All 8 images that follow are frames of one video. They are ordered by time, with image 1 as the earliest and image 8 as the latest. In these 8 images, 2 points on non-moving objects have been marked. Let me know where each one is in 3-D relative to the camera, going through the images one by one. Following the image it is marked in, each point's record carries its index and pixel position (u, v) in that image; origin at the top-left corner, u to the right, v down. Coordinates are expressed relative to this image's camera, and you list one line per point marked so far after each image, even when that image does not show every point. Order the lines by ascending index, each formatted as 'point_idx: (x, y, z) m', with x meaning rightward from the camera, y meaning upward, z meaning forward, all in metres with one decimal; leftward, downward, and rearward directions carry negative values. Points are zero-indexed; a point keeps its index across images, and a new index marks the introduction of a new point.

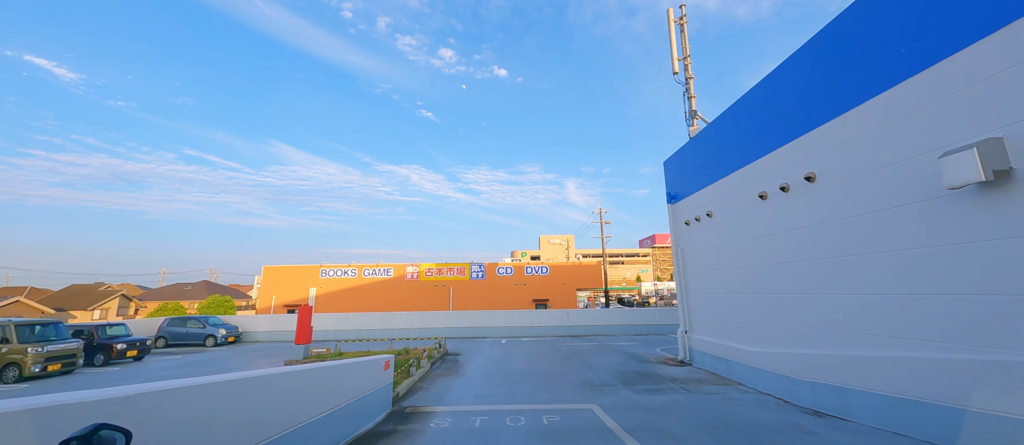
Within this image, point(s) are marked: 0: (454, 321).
0: (-2.8, -4.7, +18.1) m
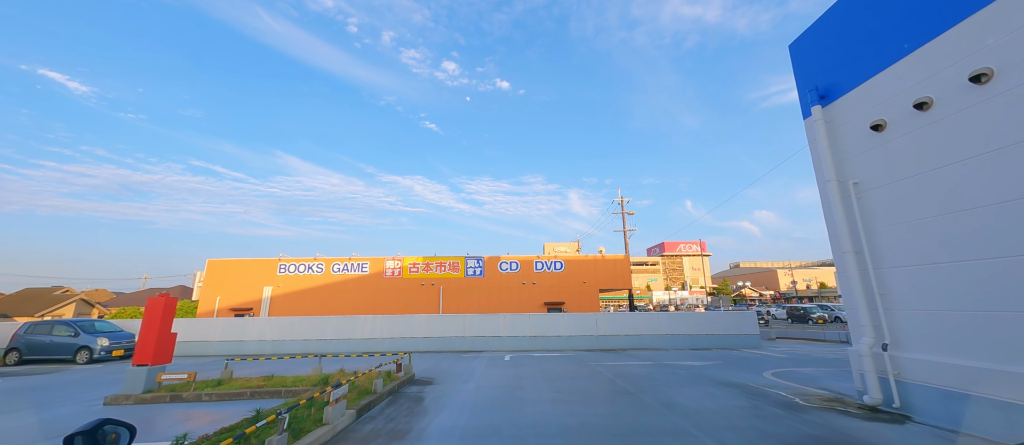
0: (-2.5, -3.6, +13.0) m
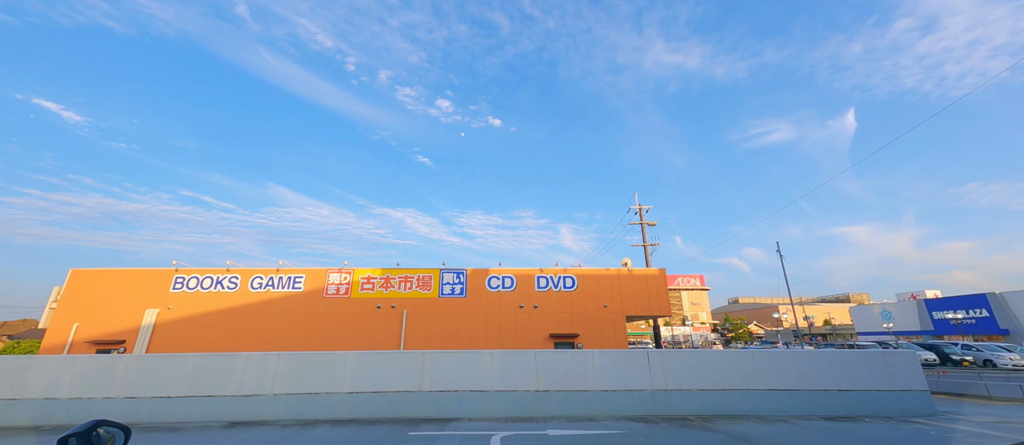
0: (-2.6, -3.0, +7.3) m
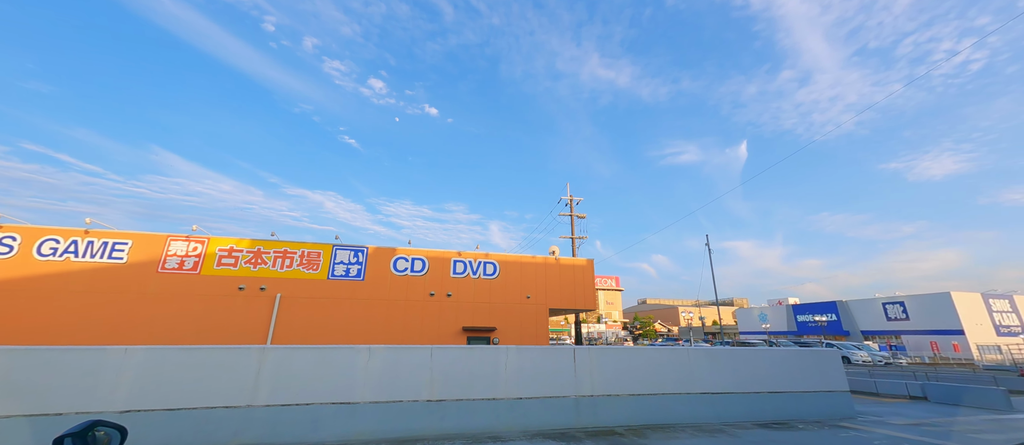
0: (-4.2, -2.1, +4.8) m
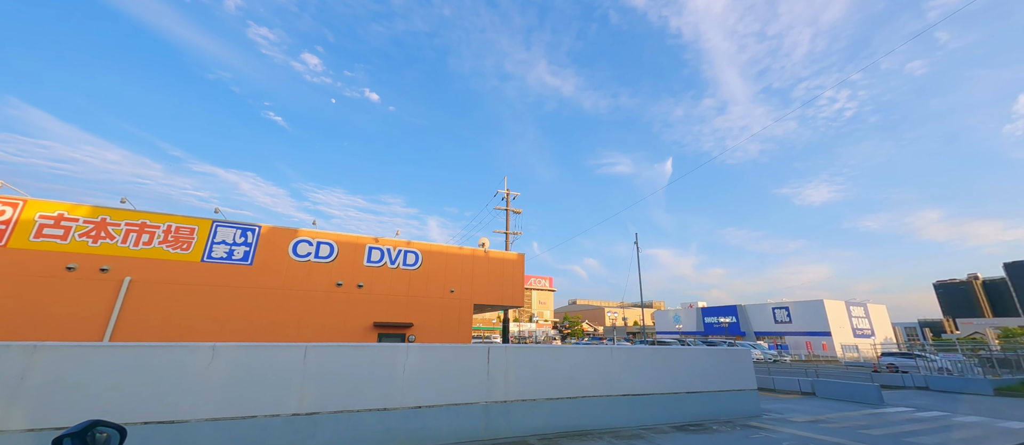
0: (-5.3, -1.5, +3.2) m
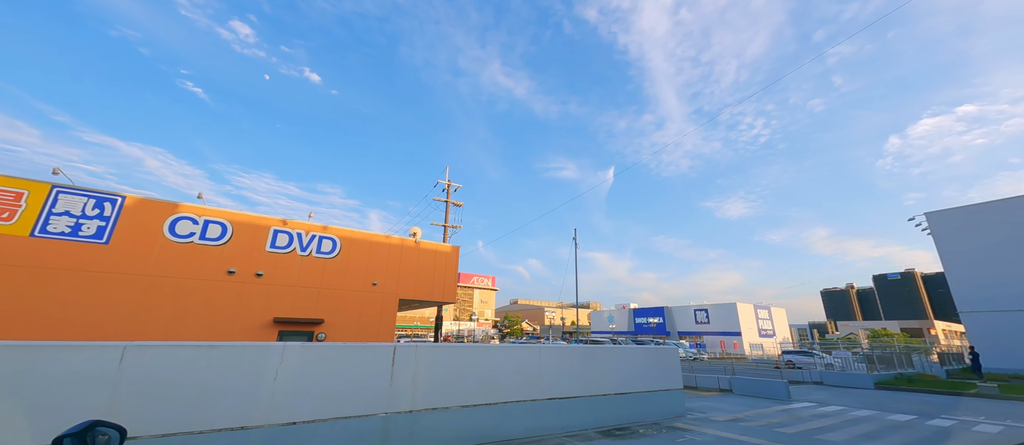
0: (-6.0, -1.0, +1.6) m
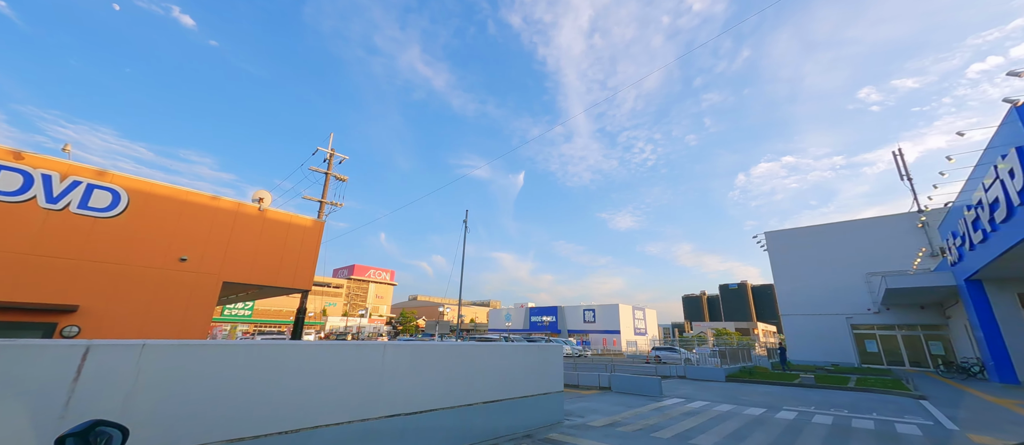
0: (-6.6, 0.0, -1.4) m
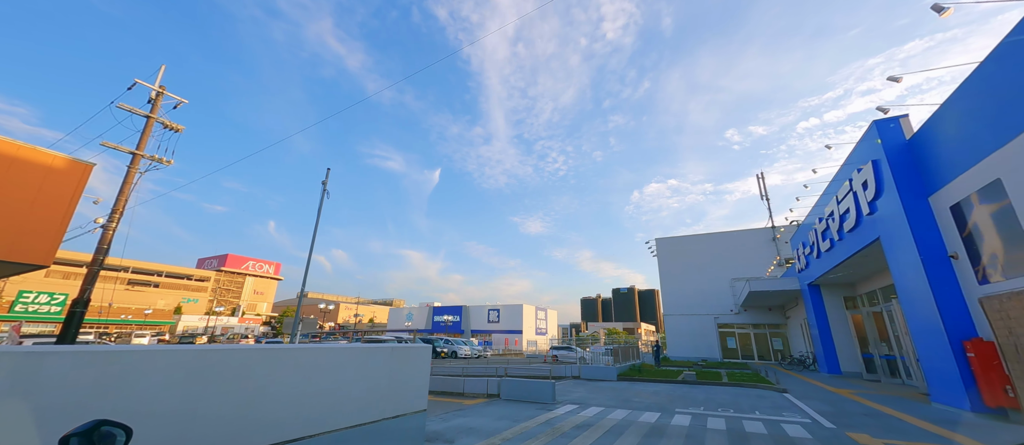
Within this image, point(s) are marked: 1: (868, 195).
0: (-6.4, +1.1, -5.0) m
1: (+13.3, +1.0, +14.1) m
